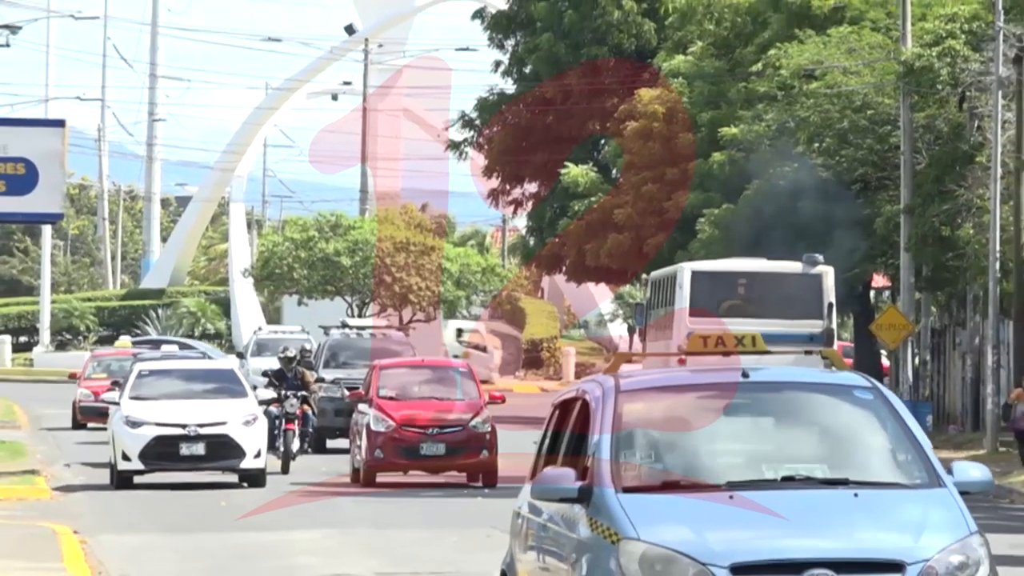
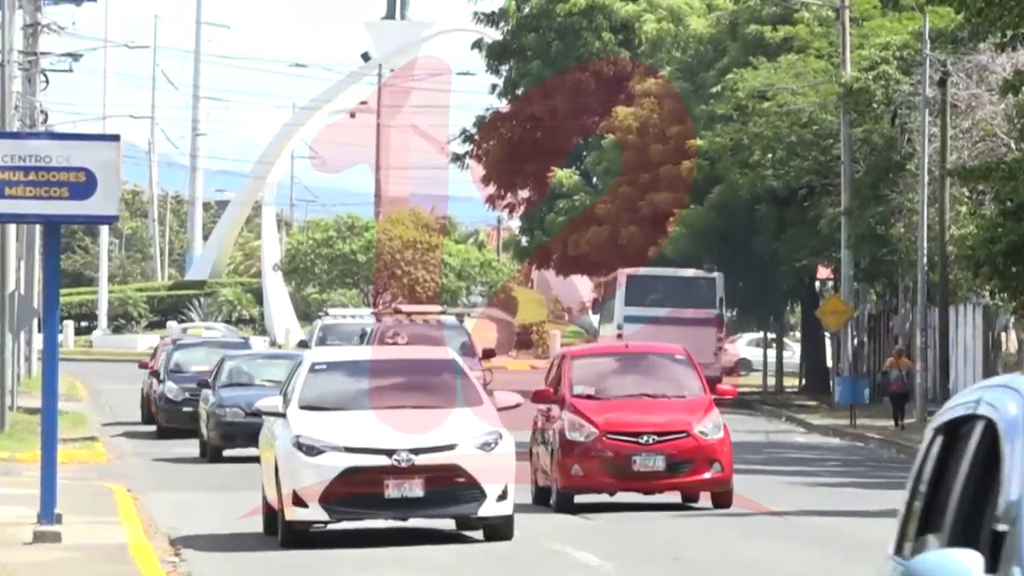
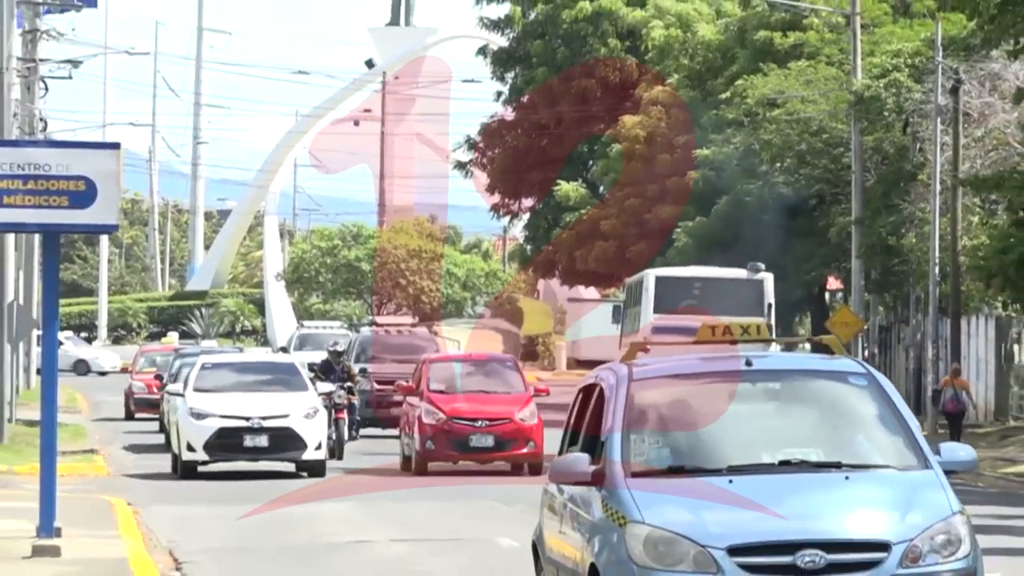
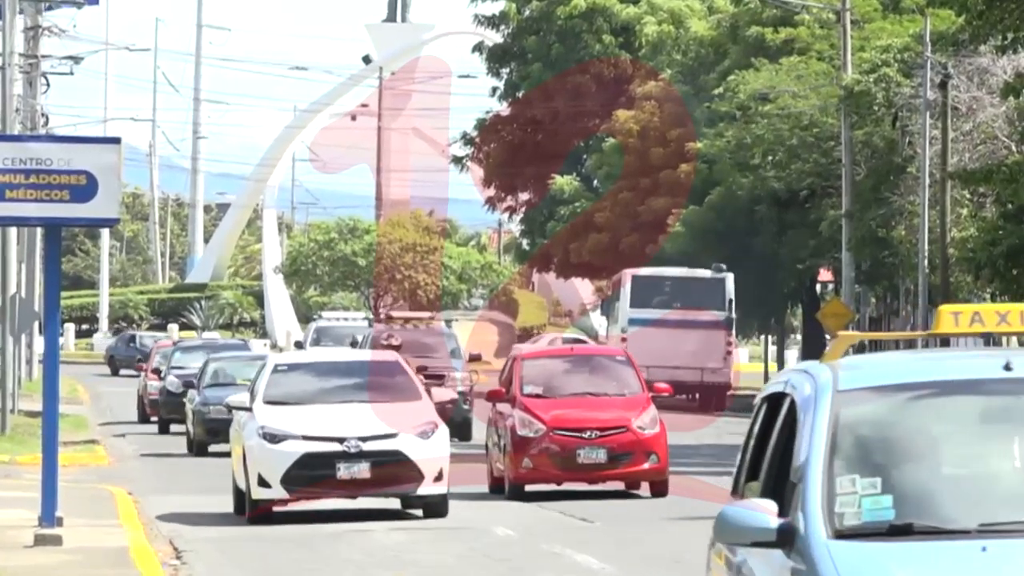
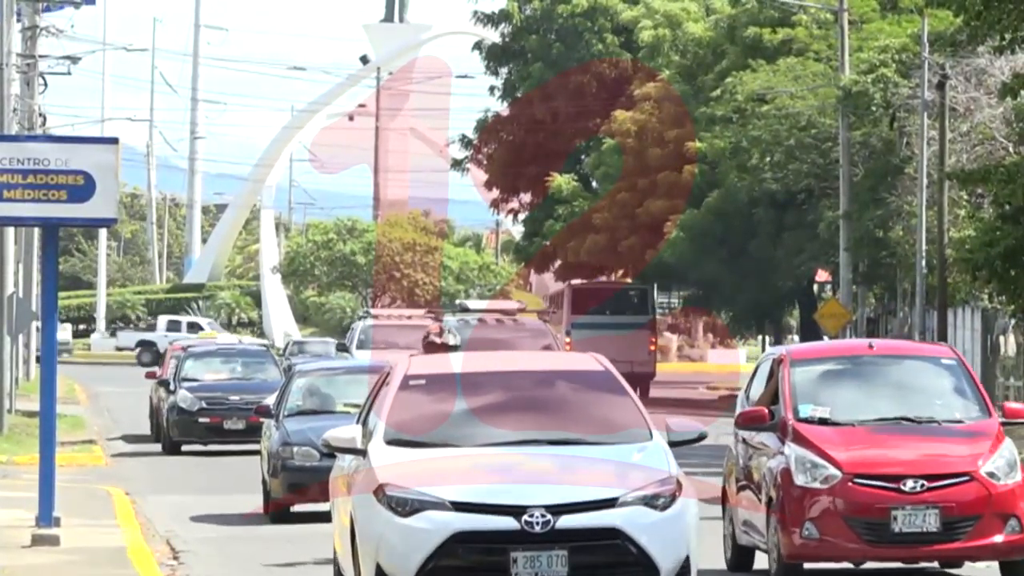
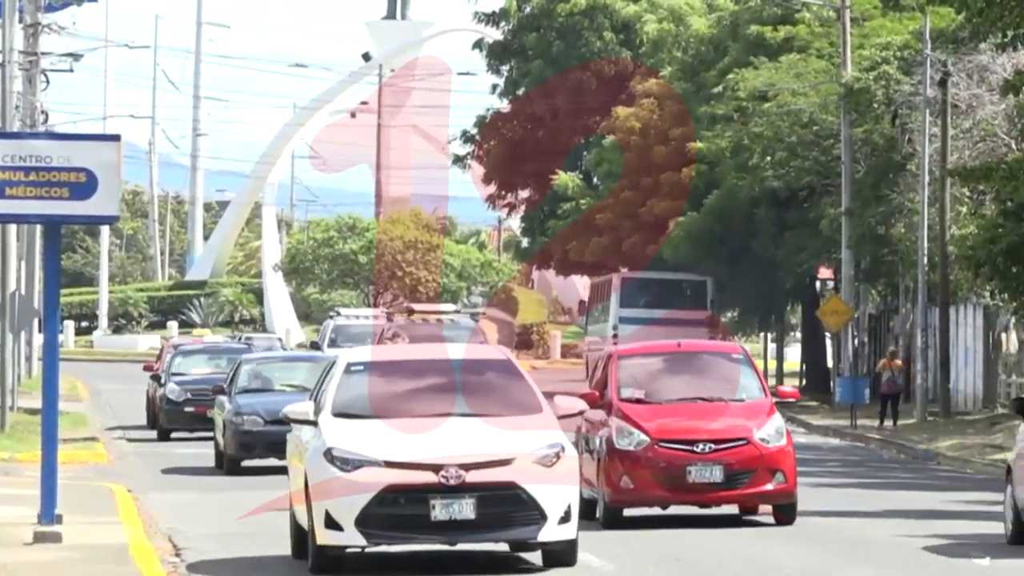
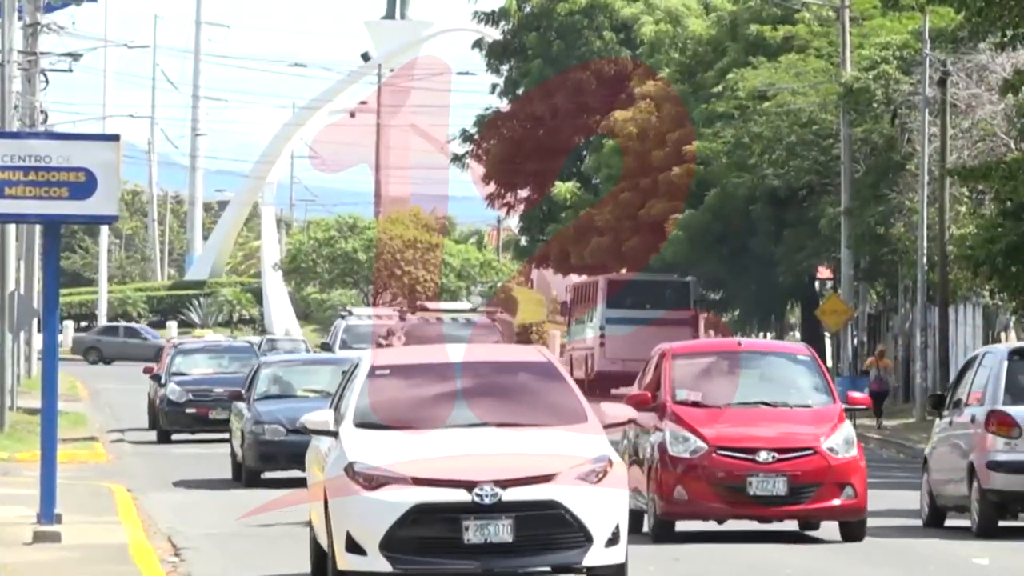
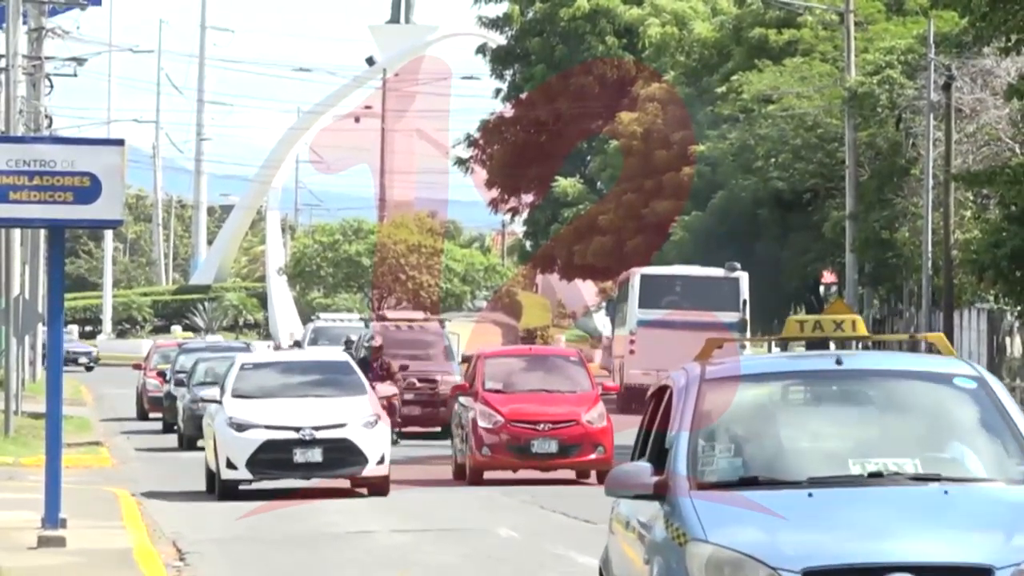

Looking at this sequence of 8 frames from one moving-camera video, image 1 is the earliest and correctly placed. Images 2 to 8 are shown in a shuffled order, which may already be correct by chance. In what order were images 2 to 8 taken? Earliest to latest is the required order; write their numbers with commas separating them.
3, 8, 4, 2, 6, 7, 5
